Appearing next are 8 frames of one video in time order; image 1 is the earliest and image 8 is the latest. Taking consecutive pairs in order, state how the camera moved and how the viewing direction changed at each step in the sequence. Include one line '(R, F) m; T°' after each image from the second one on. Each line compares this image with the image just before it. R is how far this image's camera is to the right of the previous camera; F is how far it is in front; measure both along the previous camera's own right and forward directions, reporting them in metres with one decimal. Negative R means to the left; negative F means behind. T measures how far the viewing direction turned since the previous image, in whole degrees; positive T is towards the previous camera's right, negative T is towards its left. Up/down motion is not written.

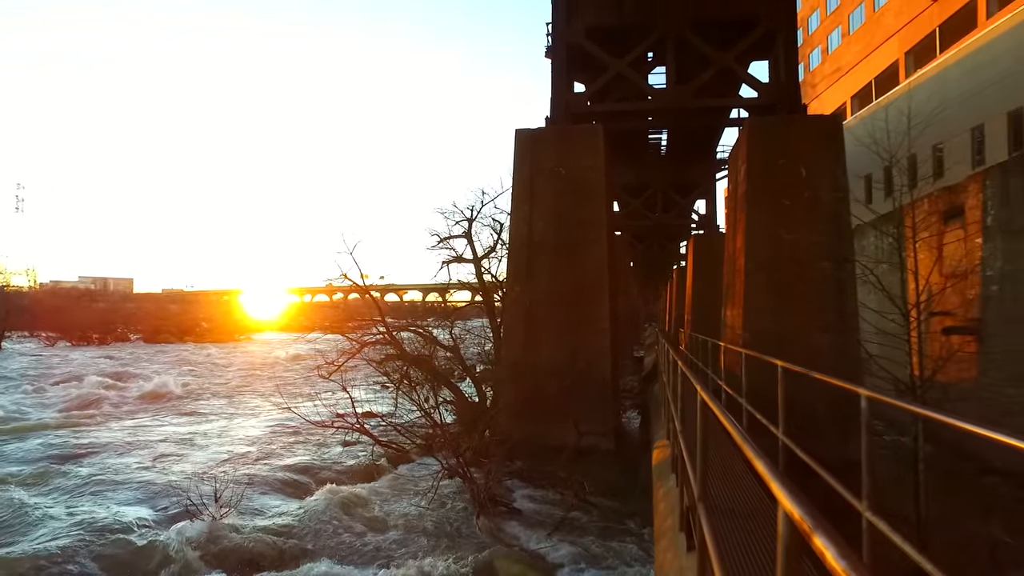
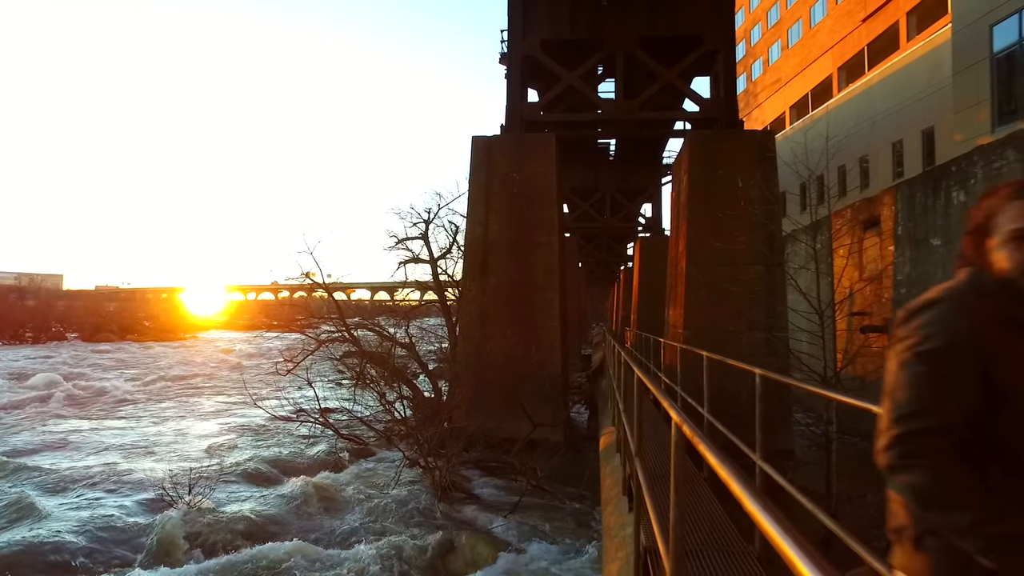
(-0.2, -0.7) m; +4°
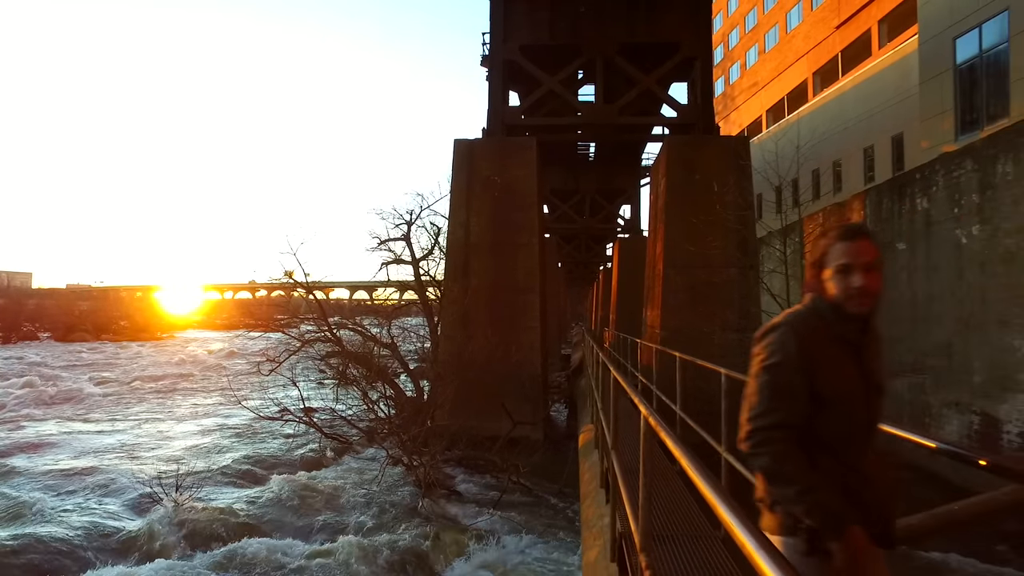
(0.0, -0.3) m; +2°
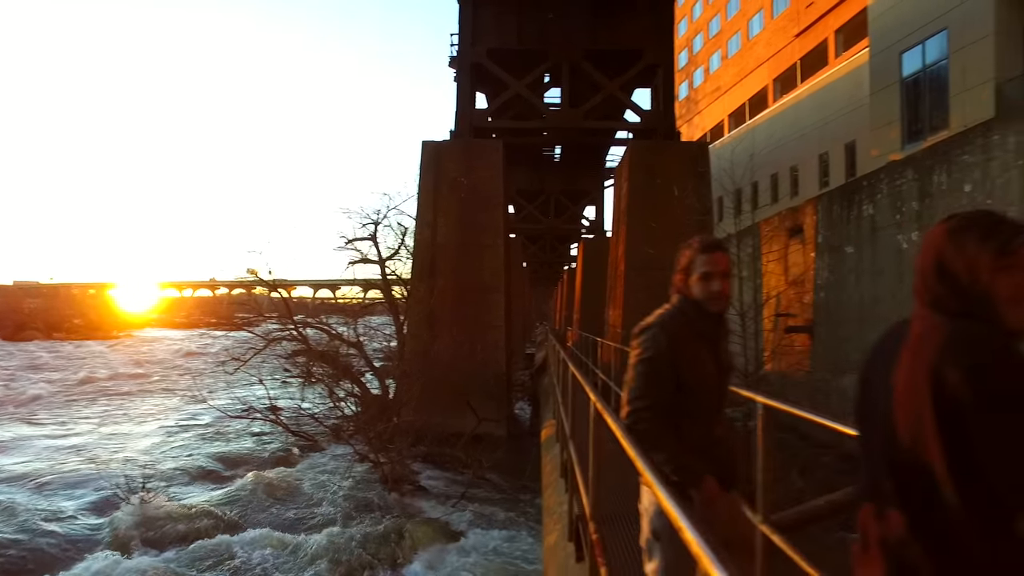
(0.0, -0.3) m; +3°
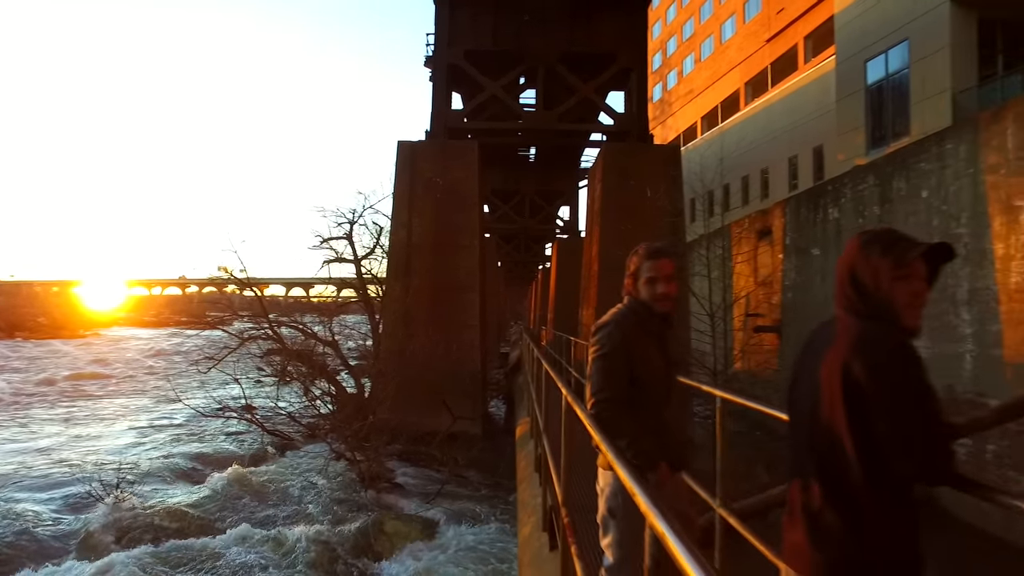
(0.0, -0.2) m; +2°
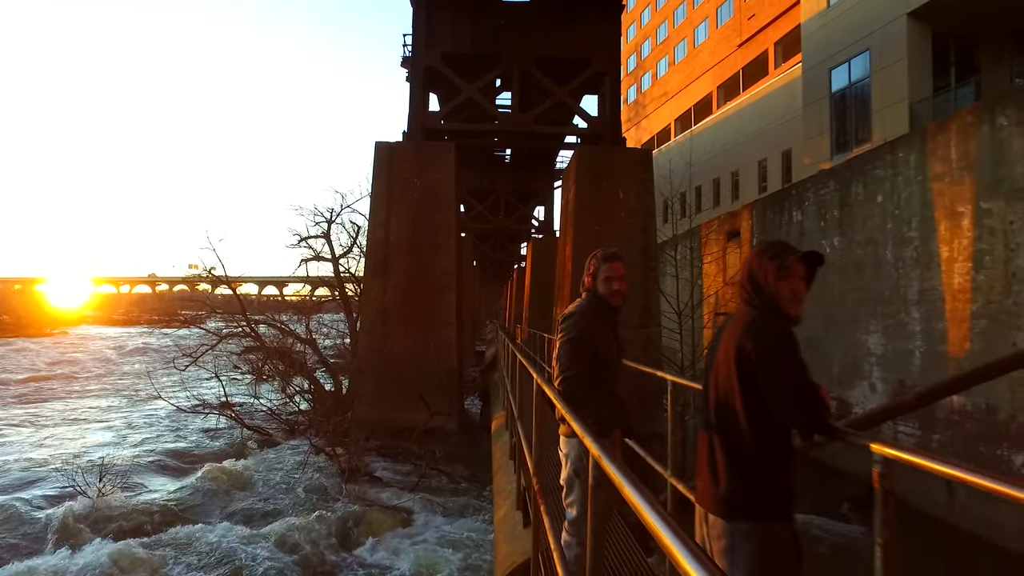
(0.0, -0.4) m; +2°
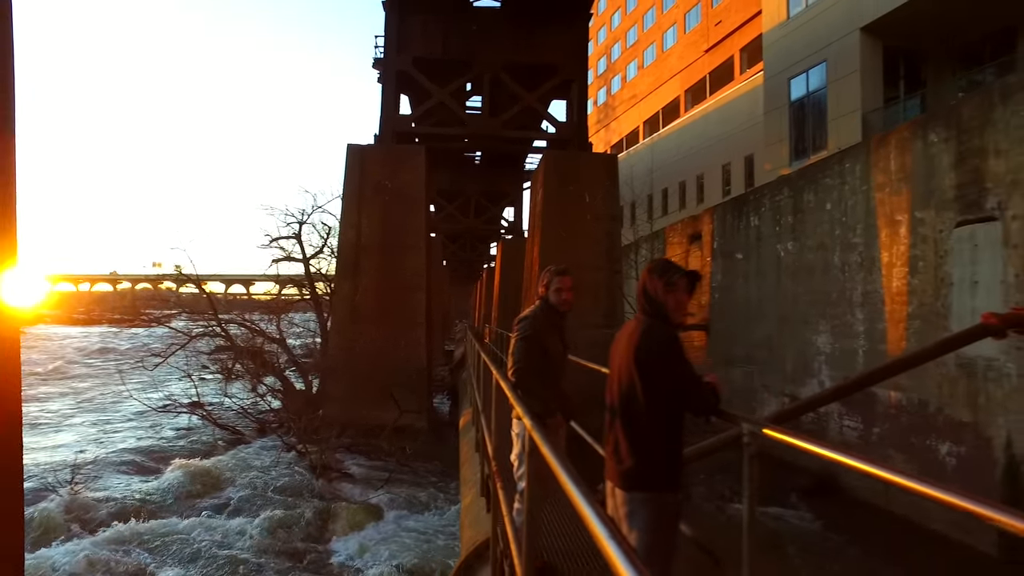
(0.0, -0.4) m; +2°
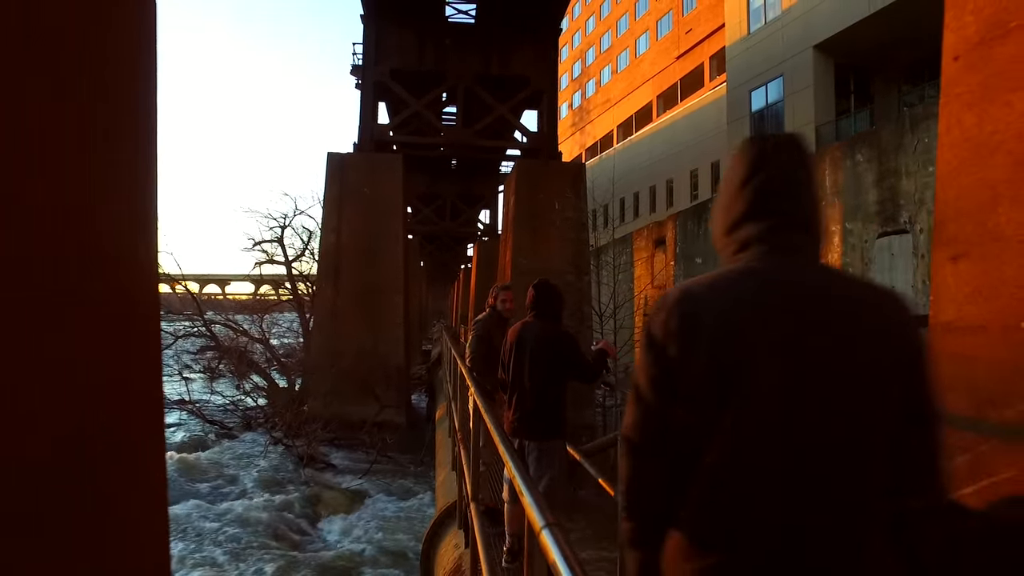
(+0.1, -0.8) m; +2°
